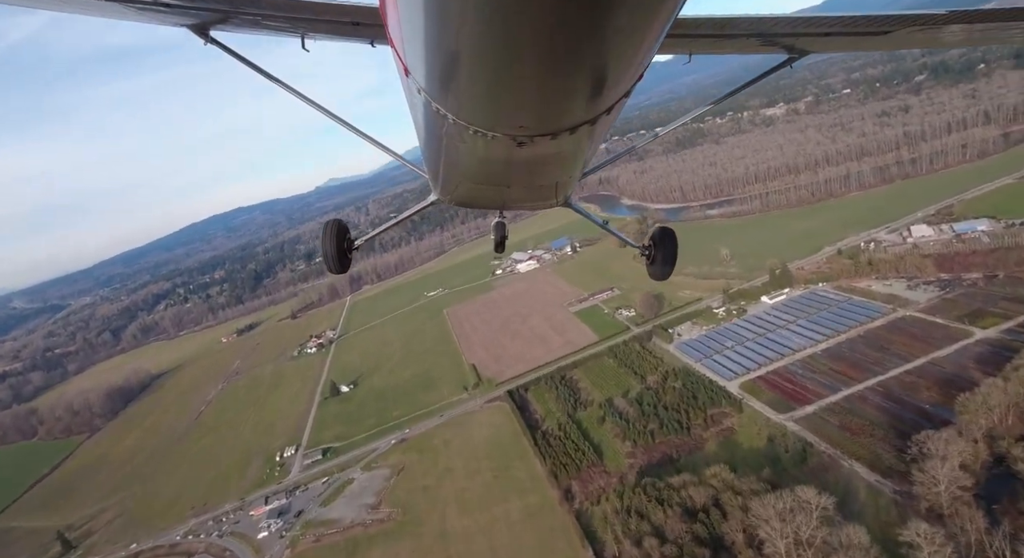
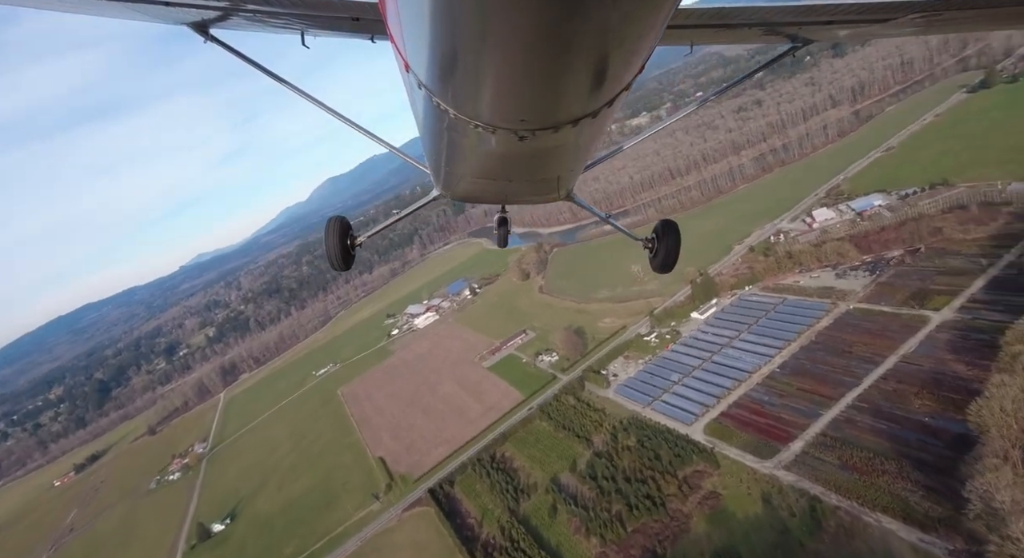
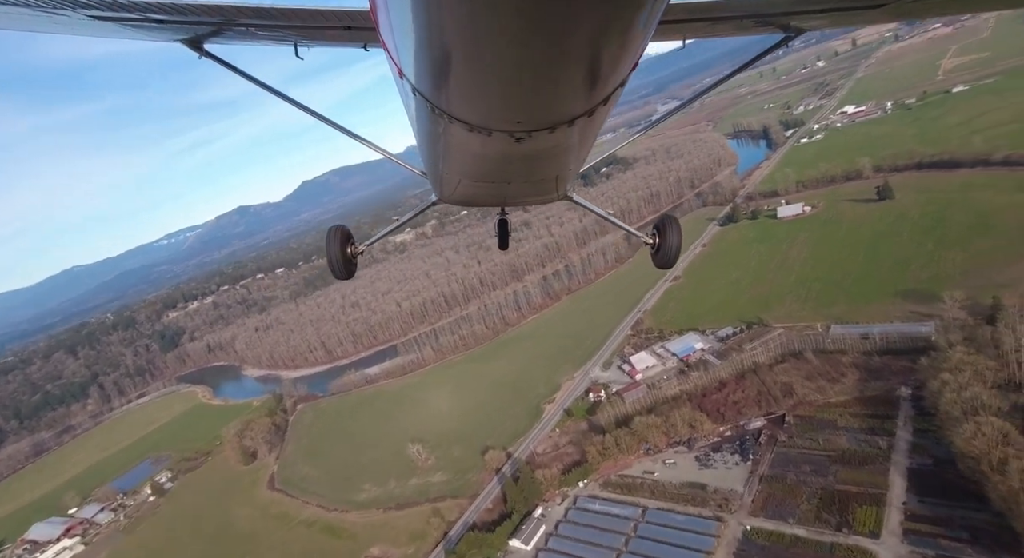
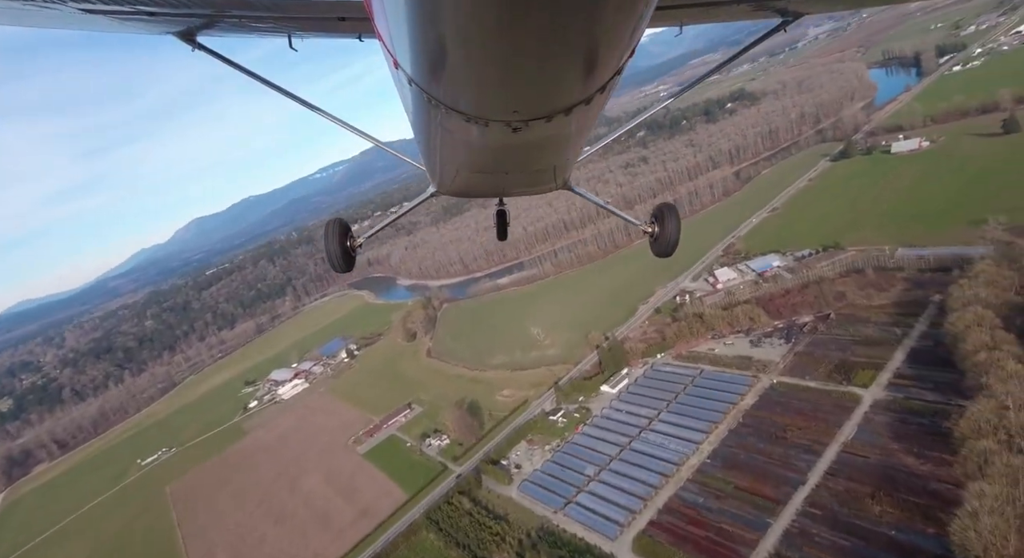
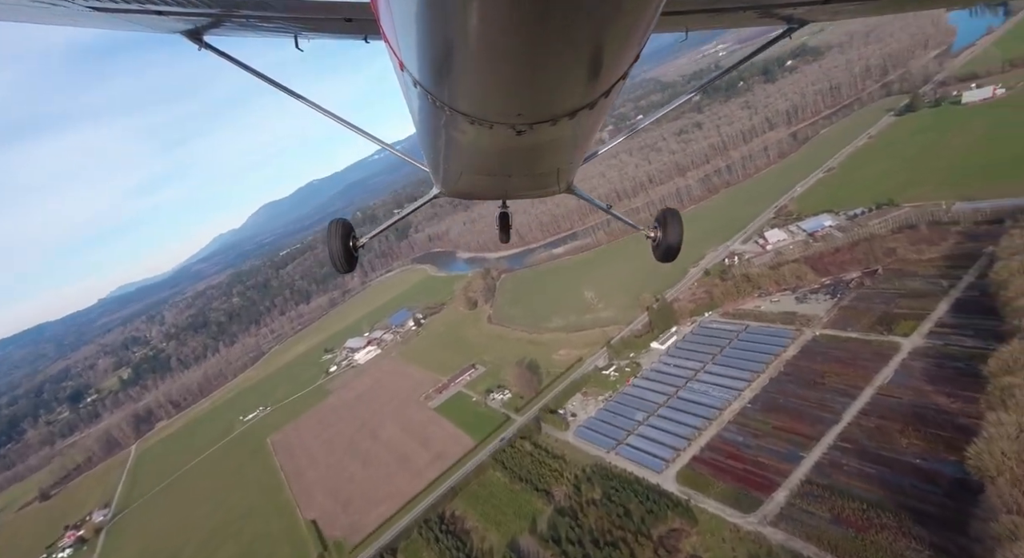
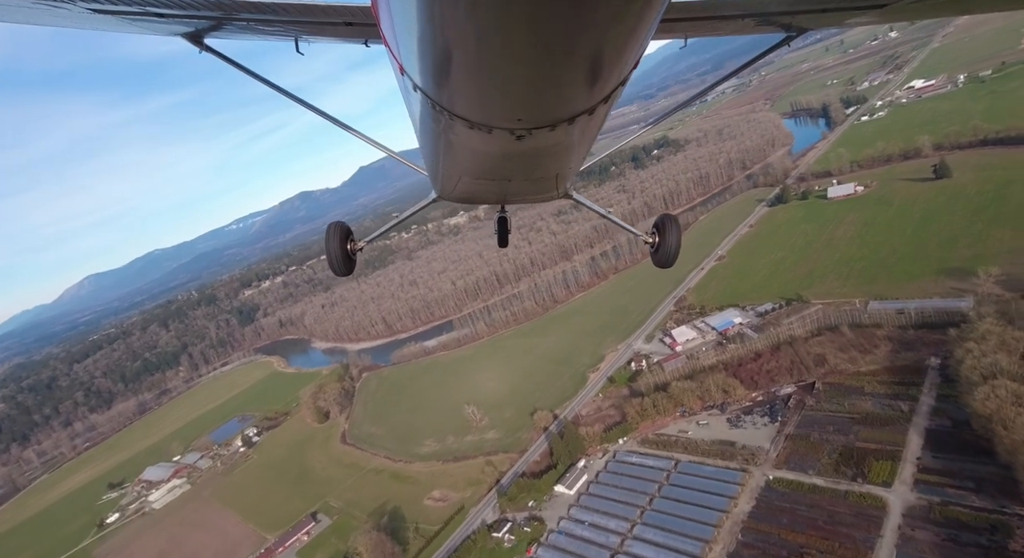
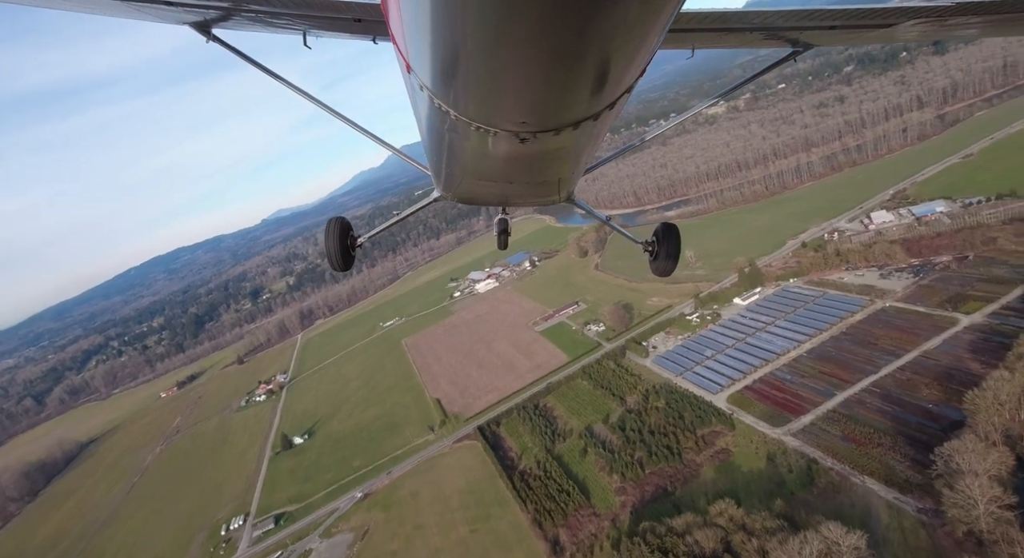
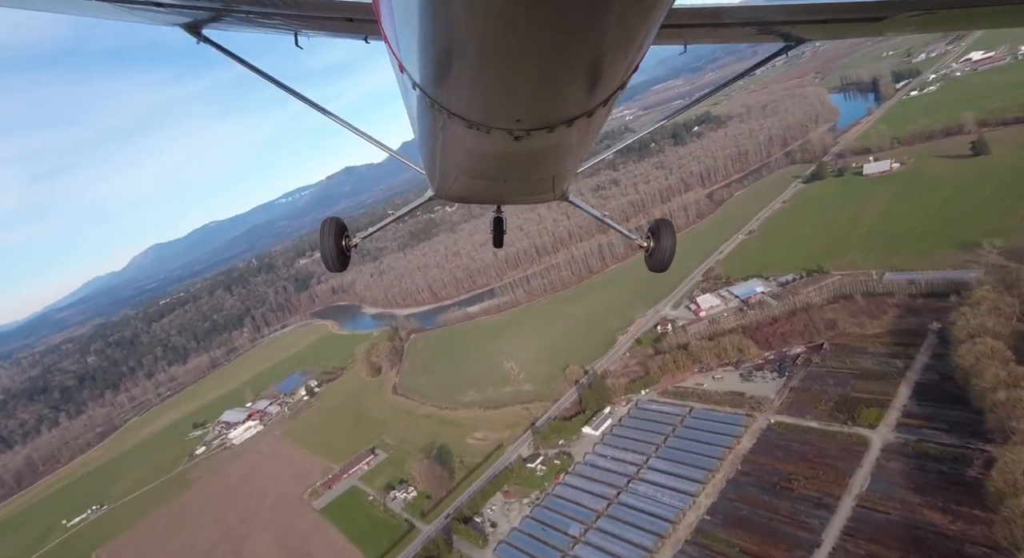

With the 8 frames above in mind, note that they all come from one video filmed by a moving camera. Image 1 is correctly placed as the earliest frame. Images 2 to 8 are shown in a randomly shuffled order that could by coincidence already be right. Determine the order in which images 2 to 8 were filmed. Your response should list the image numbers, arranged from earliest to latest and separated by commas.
7, 2, 5, 4, 8, 6, 3
